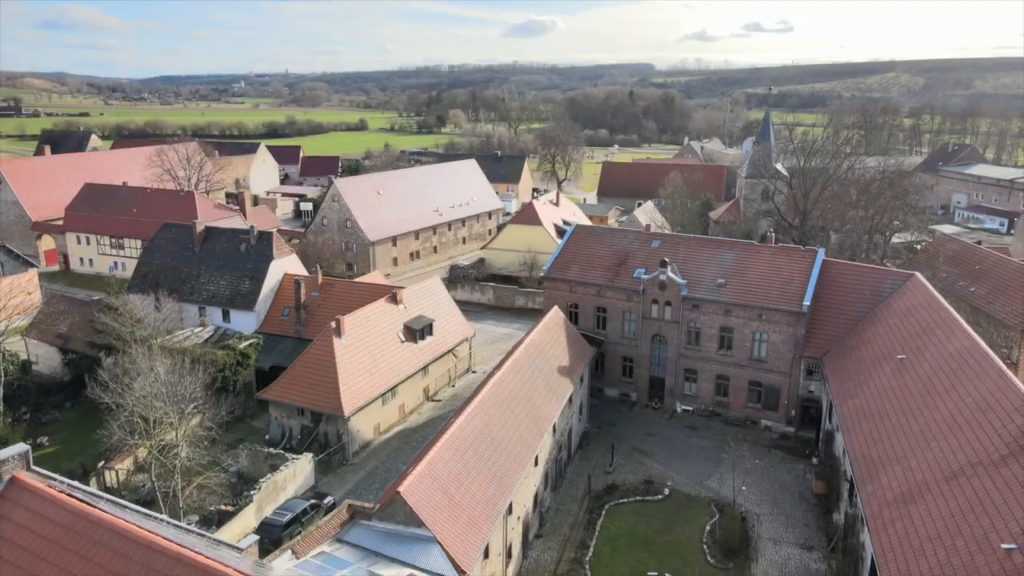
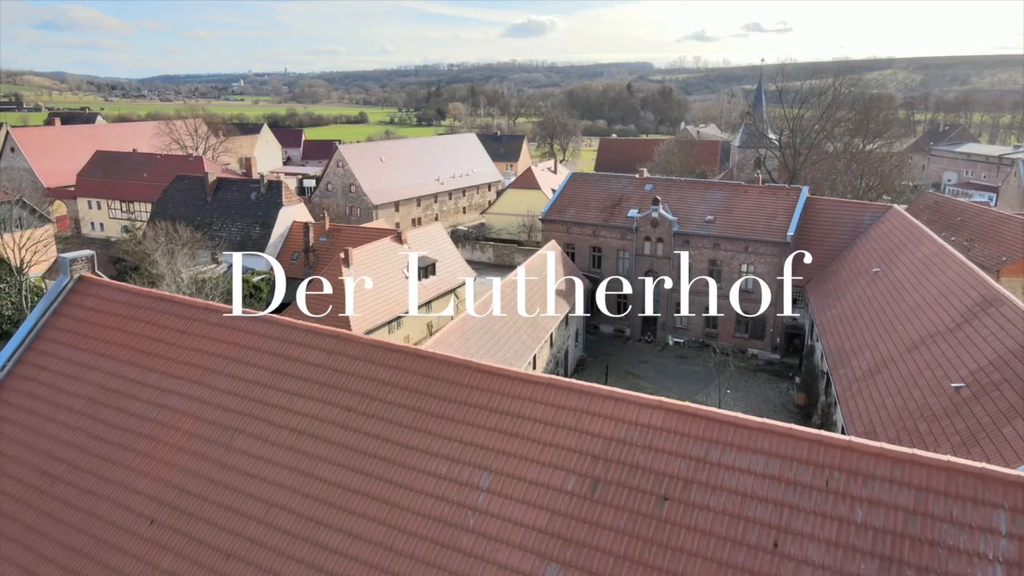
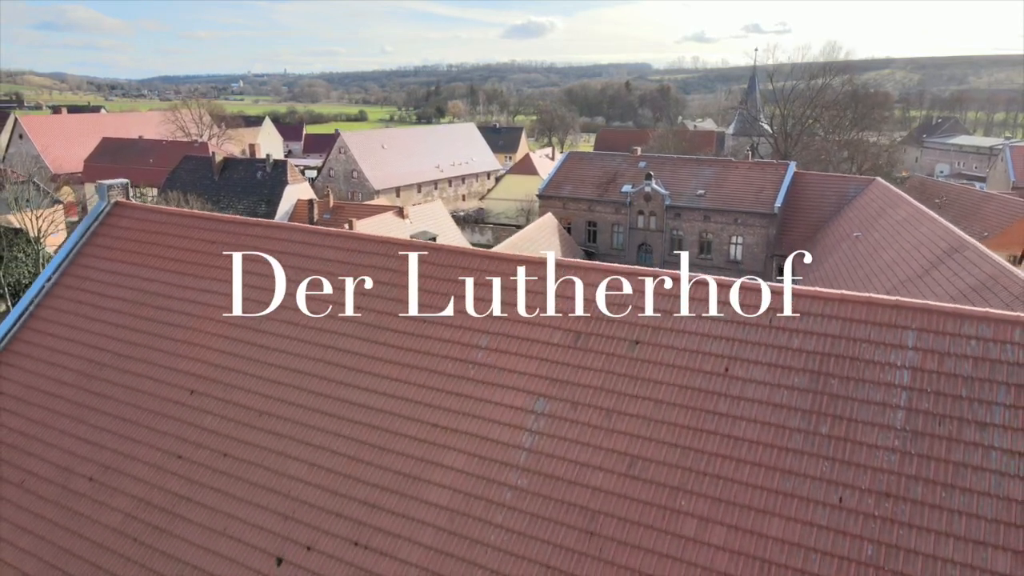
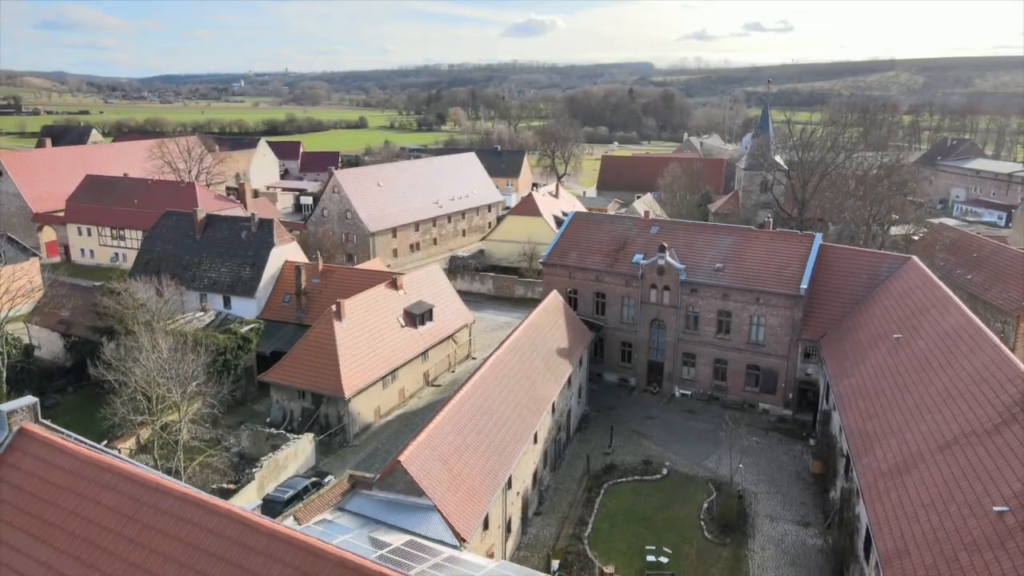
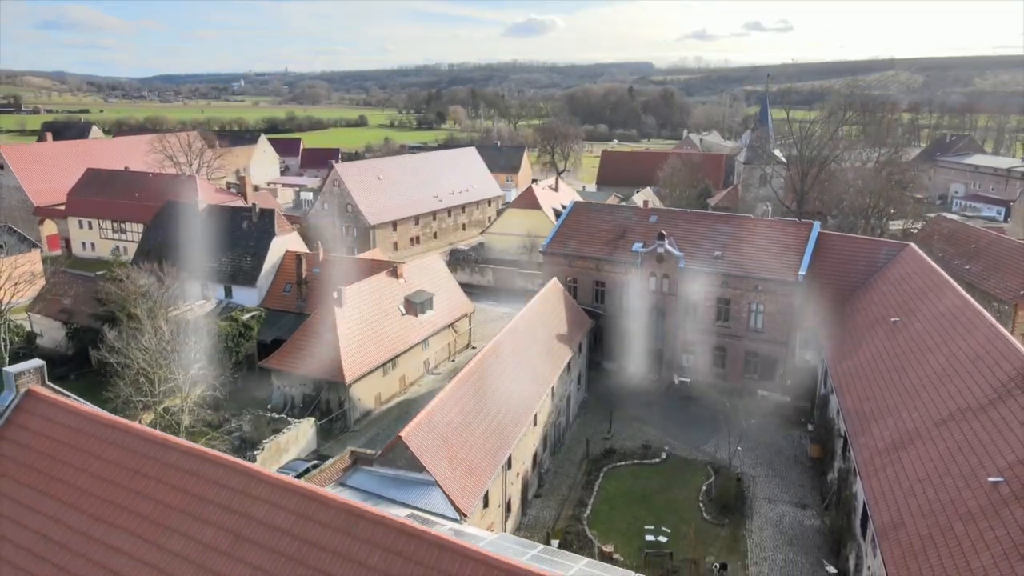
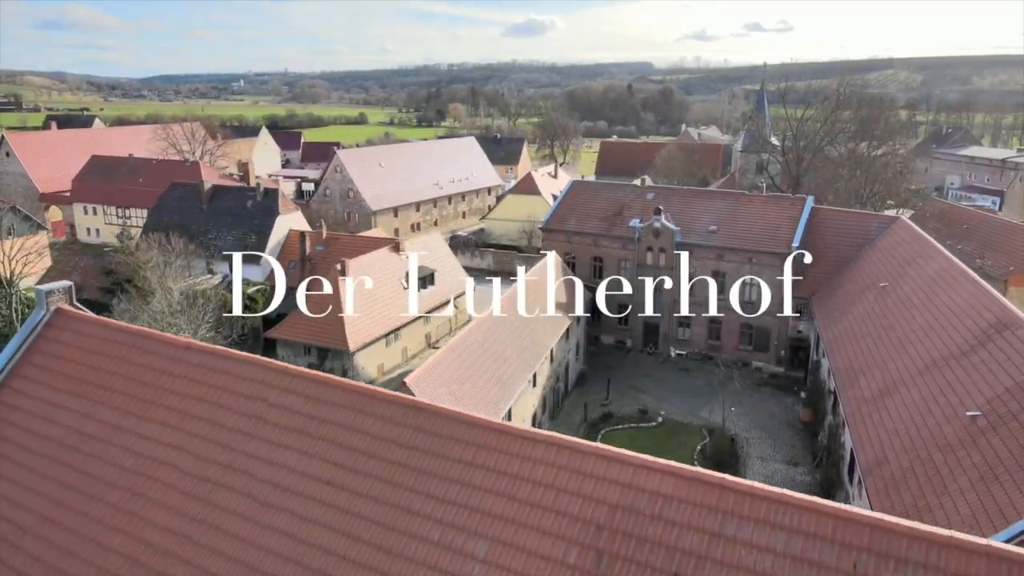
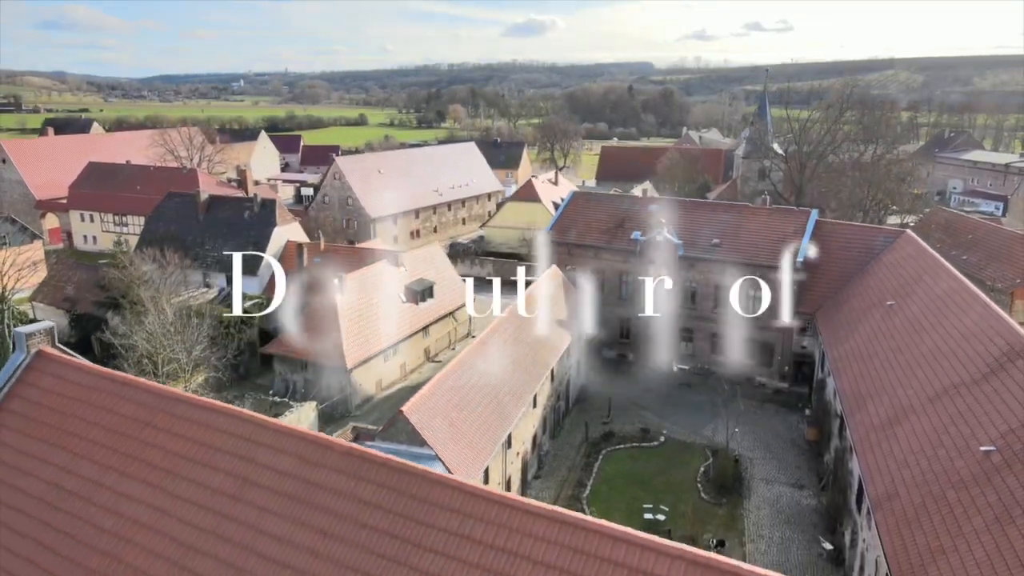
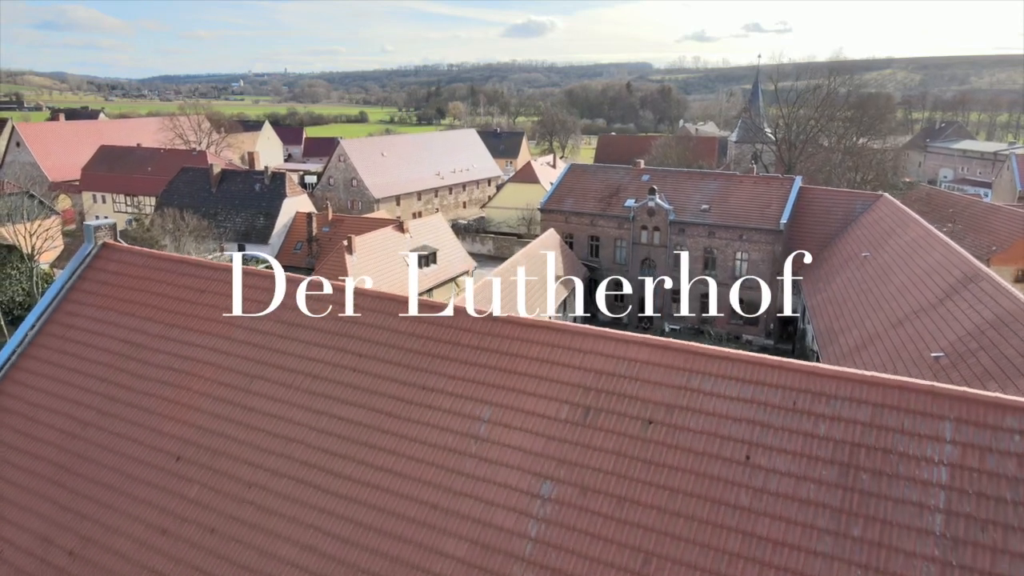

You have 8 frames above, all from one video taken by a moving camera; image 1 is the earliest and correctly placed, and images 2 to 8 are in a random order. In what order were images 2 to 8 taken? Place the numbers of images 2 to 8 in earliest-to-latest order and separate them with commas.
4, 5, 7, 6, 2, 8, 3
